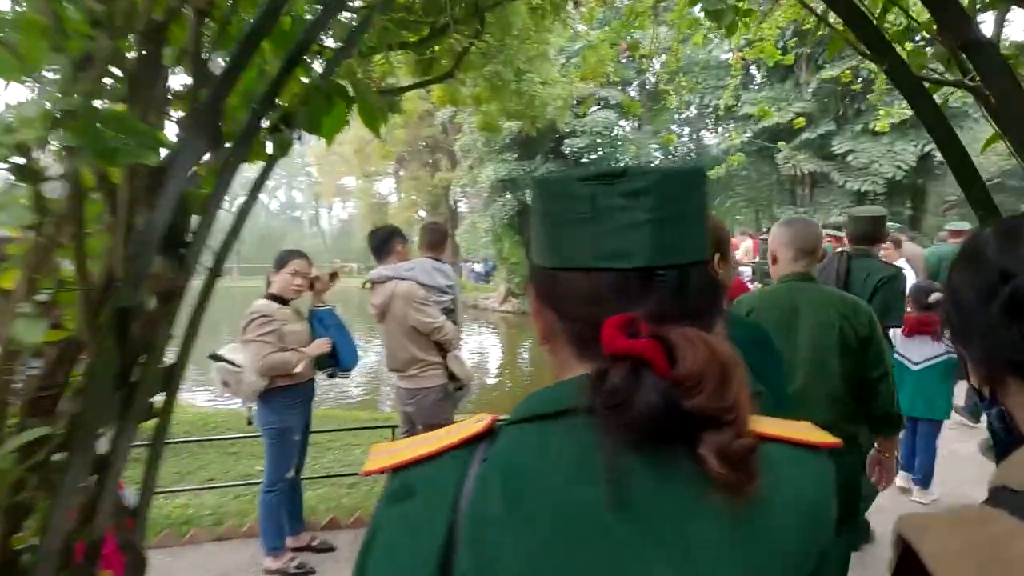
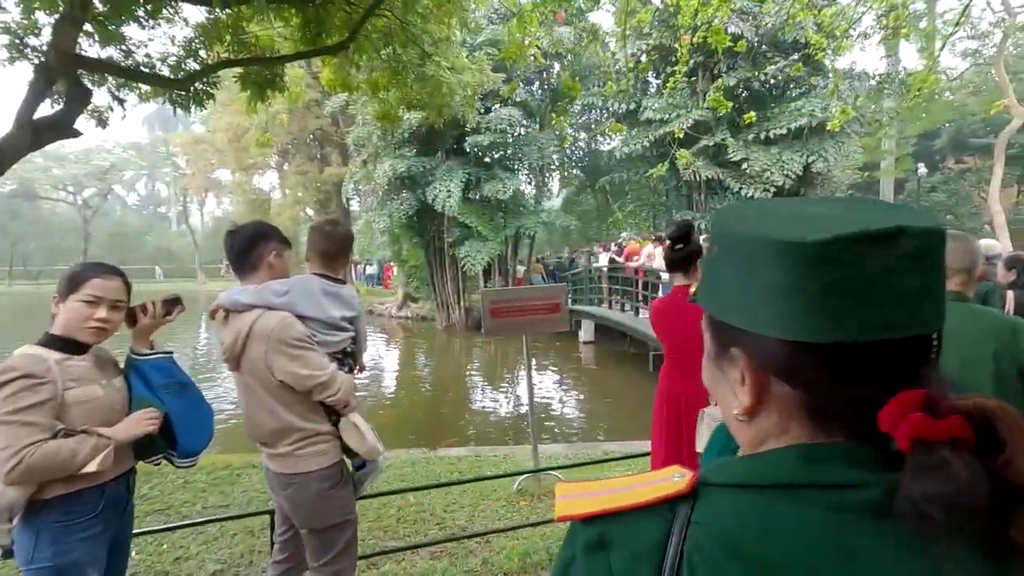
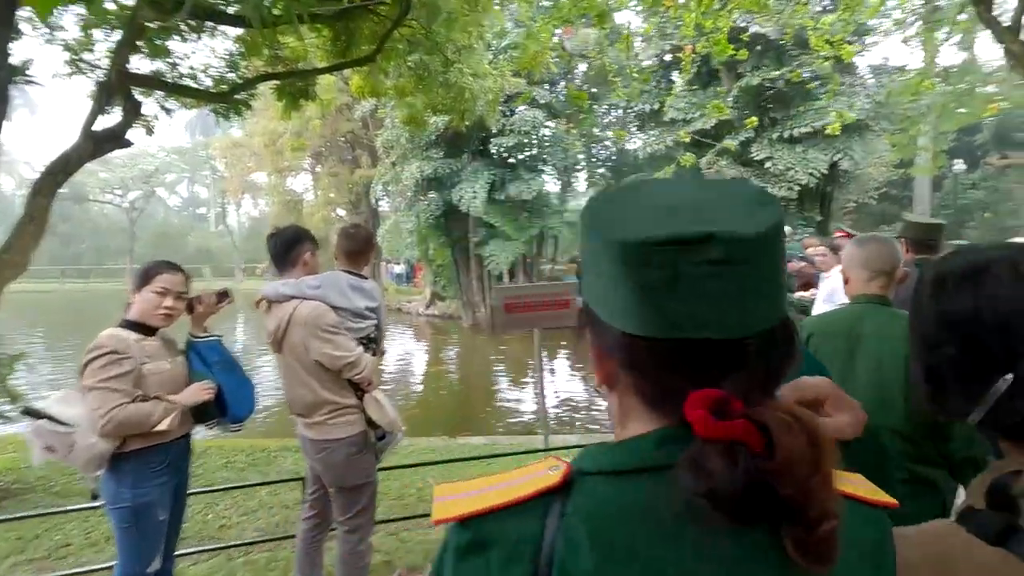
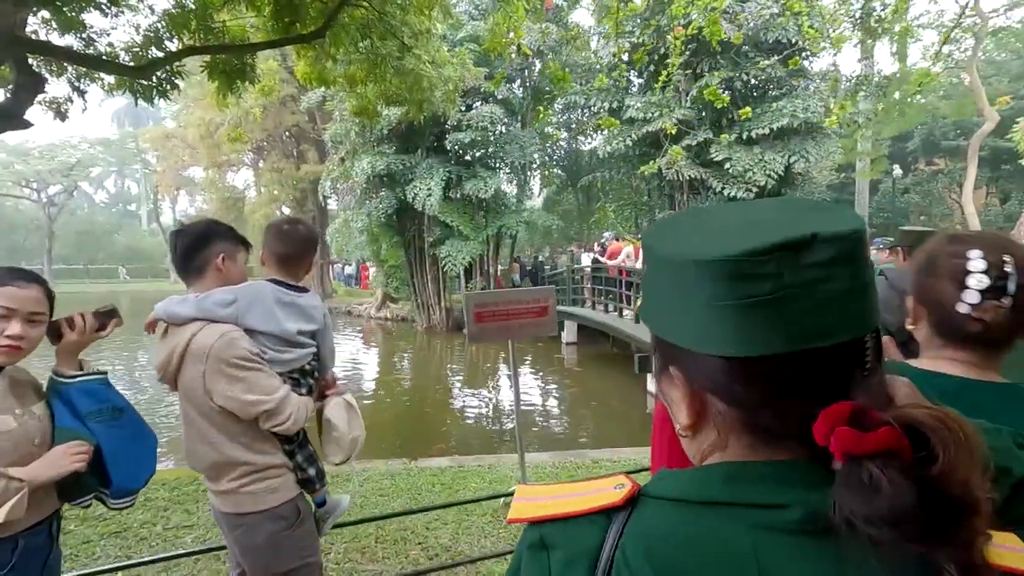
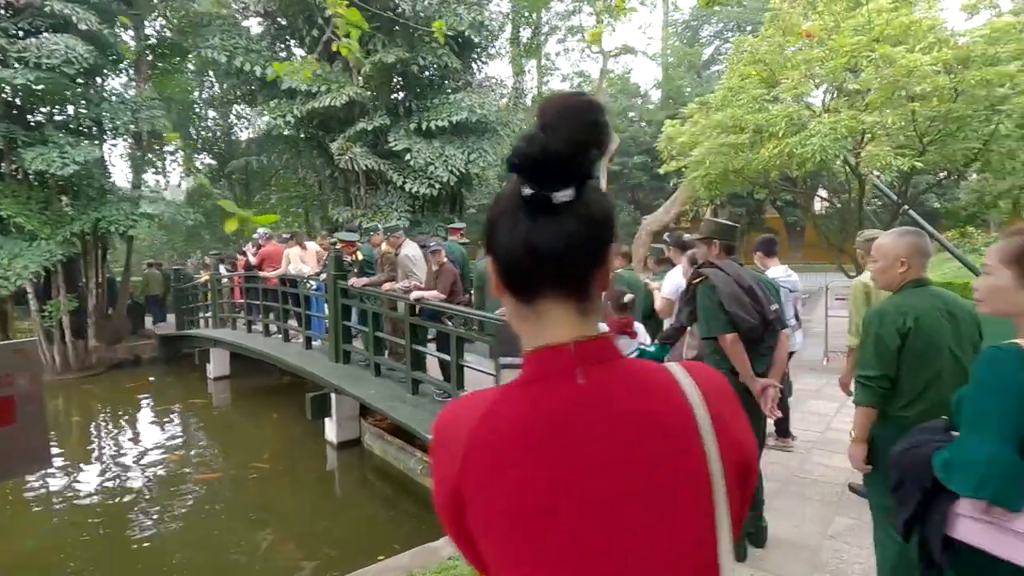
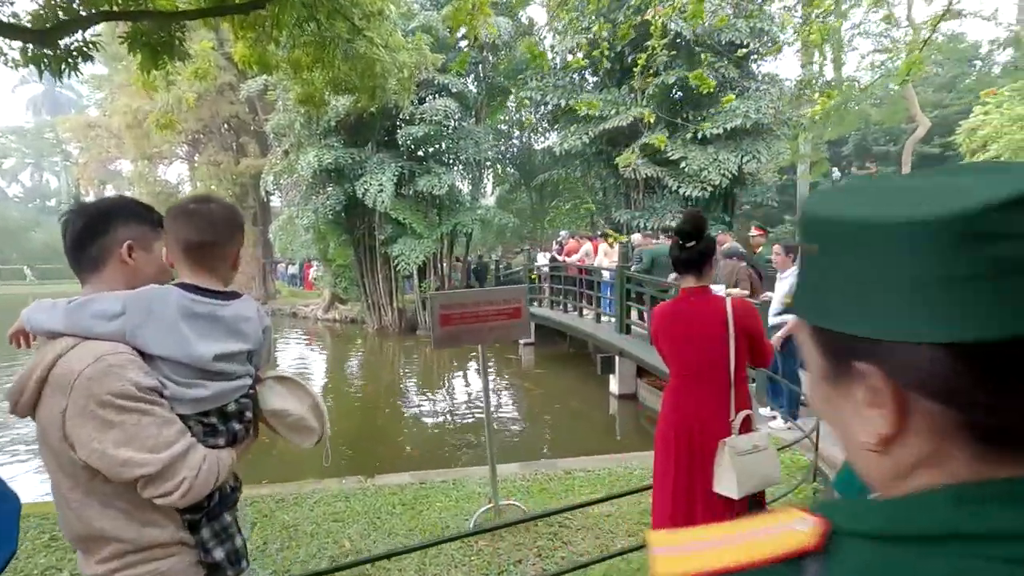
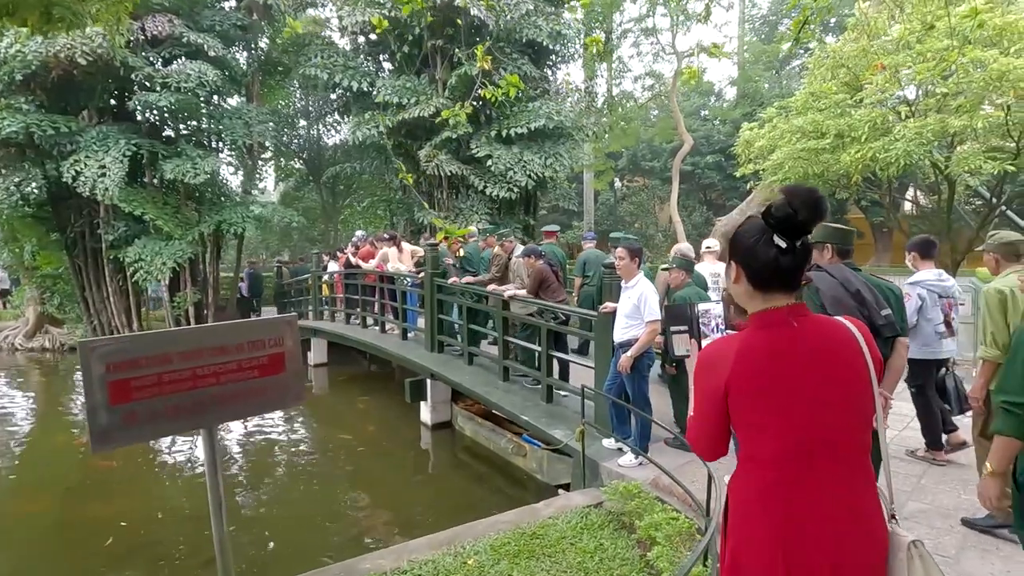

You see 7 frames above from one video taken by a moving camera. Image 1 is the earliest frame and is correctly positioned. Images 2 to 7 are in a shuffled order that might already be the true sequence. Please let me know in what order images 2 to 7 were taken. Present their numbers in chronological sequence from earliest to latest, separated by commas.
3, 2, 4, 6, 7, 5
